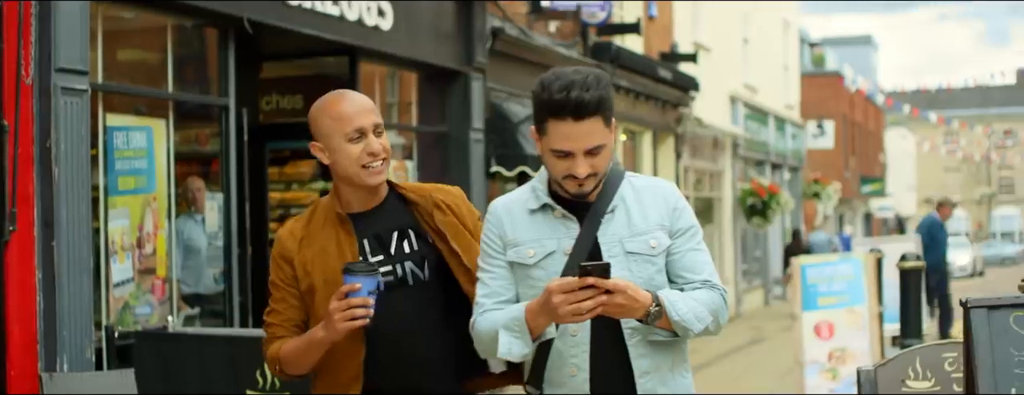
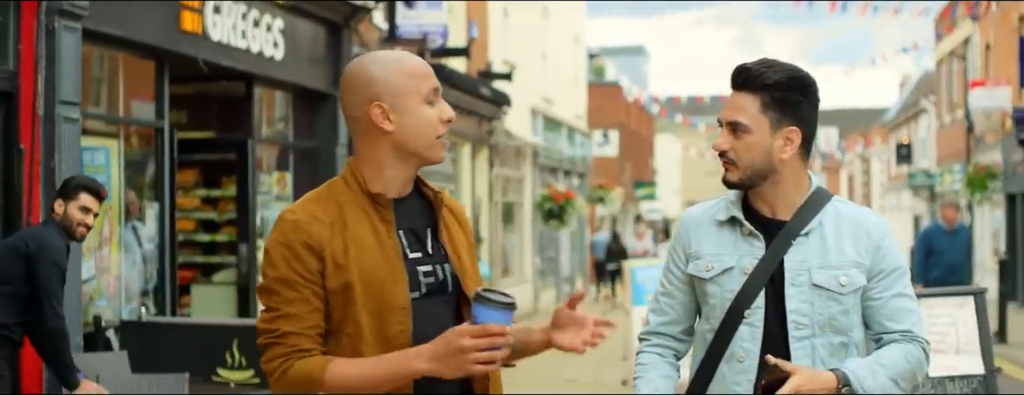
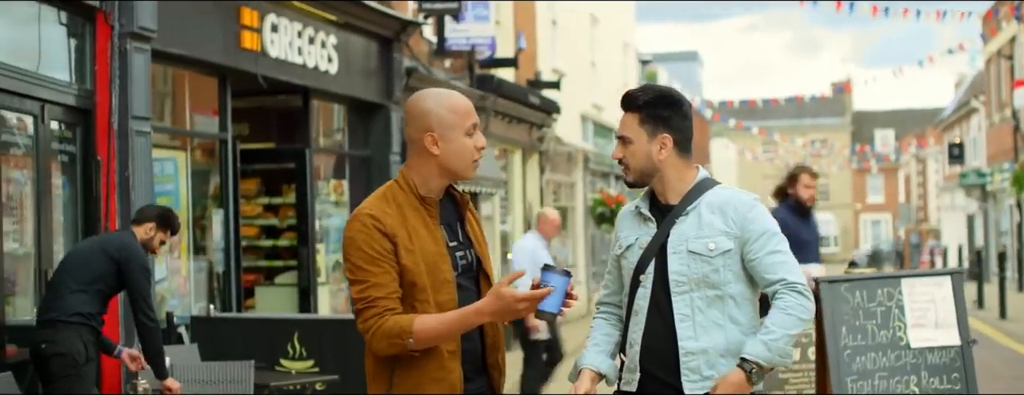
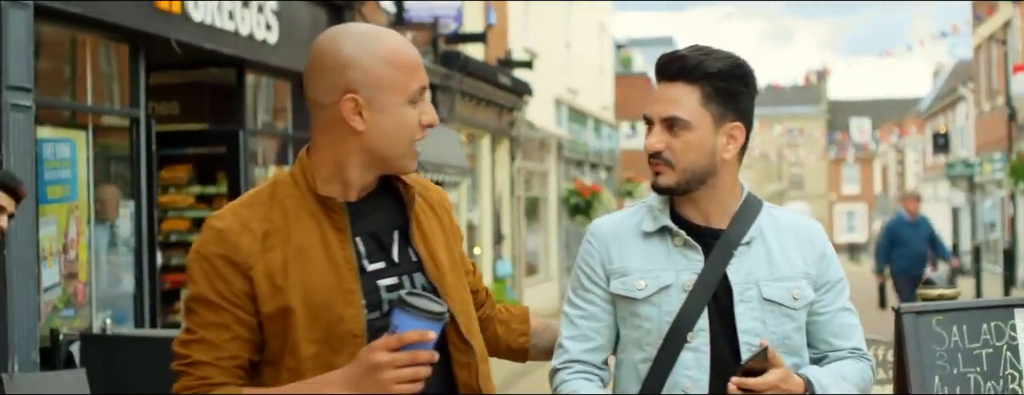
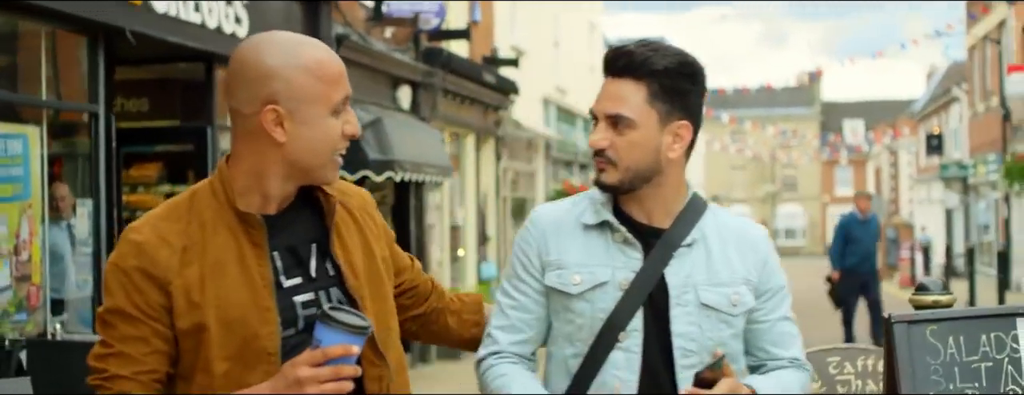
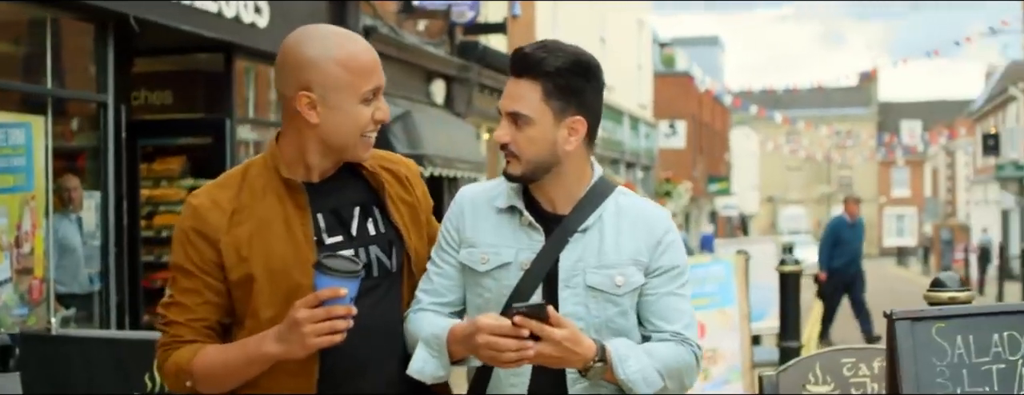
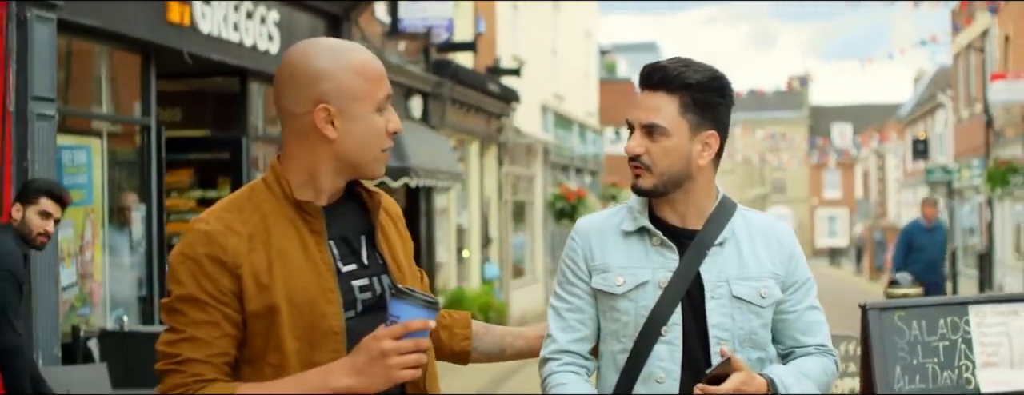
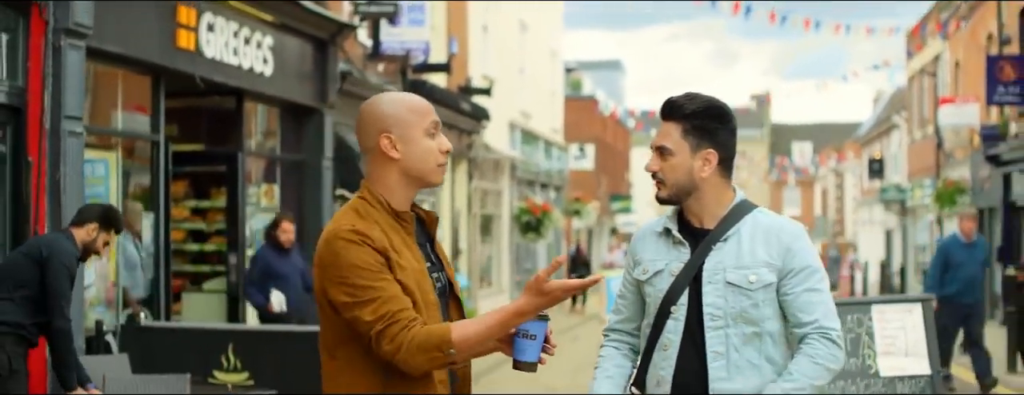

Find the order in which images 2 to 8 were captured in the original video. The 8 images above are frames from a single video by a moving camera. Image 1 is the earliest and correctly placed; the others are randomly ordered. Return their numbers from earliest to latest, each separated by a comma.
6, 5, 4, 7, 2, 8, 3
